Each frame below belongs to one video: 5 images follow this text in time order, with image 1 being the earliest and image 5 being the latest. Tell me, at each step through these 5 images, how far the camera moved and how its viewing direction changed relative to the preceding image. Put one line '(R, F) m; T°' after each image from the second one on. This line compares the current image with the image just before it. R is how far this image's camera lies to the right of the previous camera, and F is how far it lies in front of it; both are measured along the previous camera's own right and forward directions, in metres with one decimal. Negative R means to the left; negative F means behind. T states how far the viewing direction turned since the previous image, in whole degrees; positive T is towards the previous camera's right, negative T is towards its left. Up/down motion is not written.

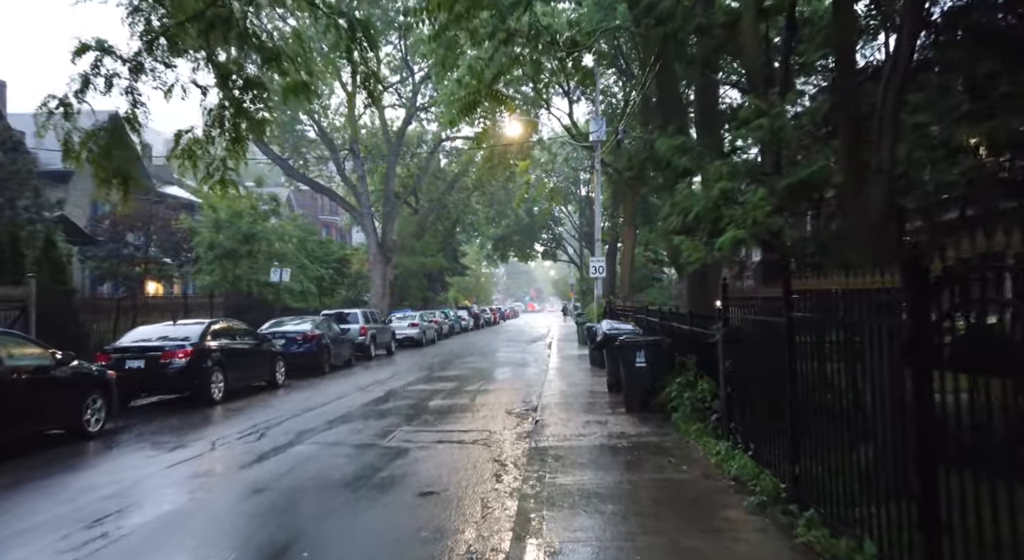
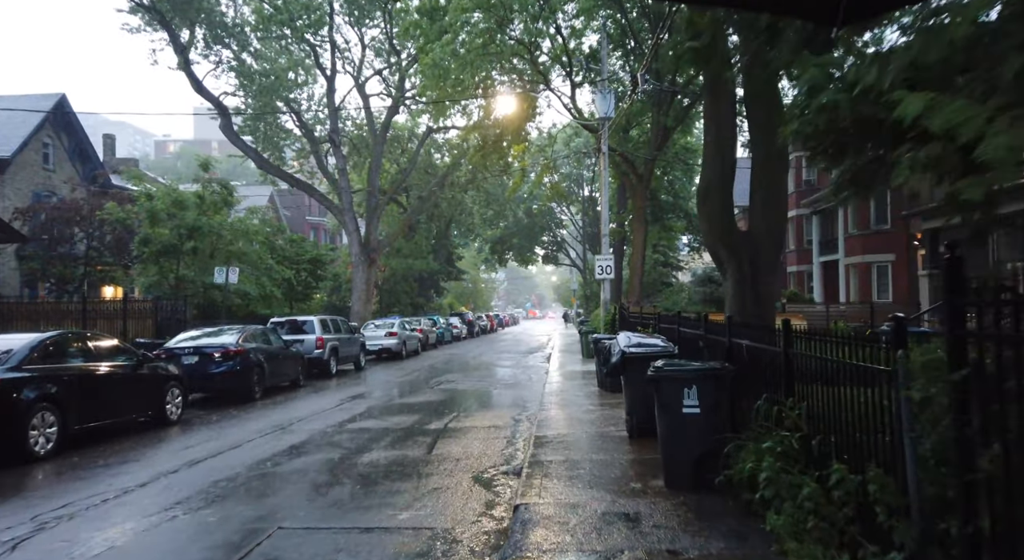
(+0.3, +4.1) m; 0°
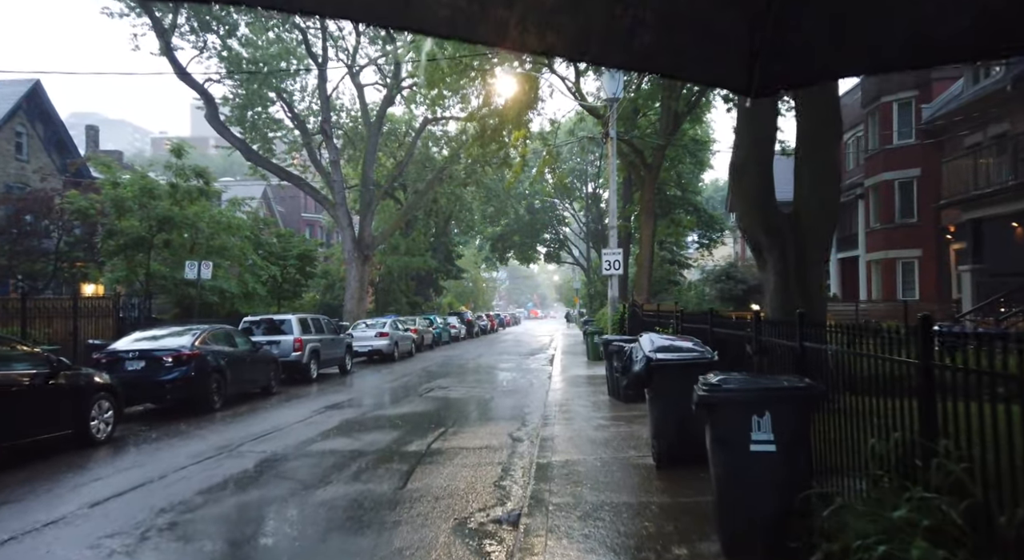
(+0.1, +1.9) m; 0°
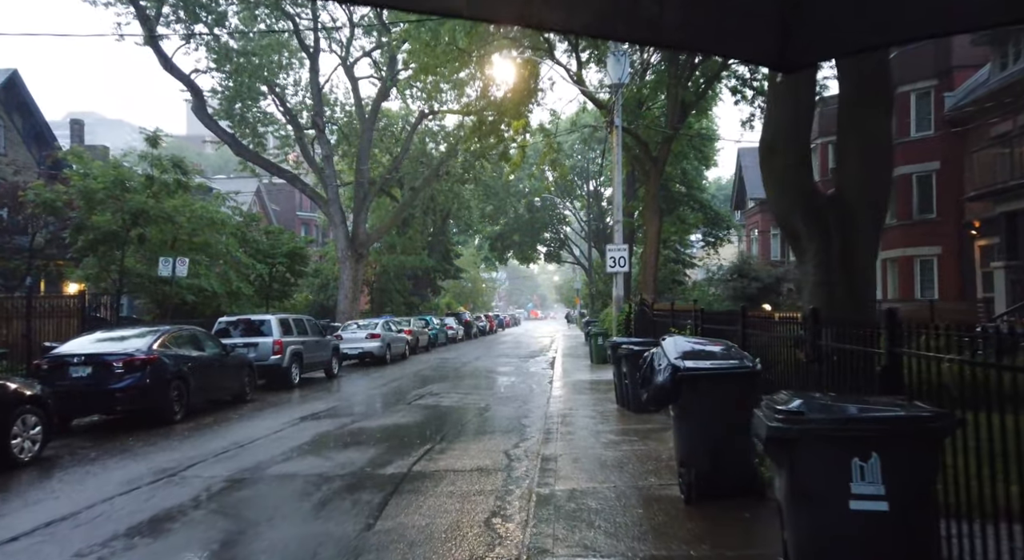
(0.0, +1.3) m; 0°
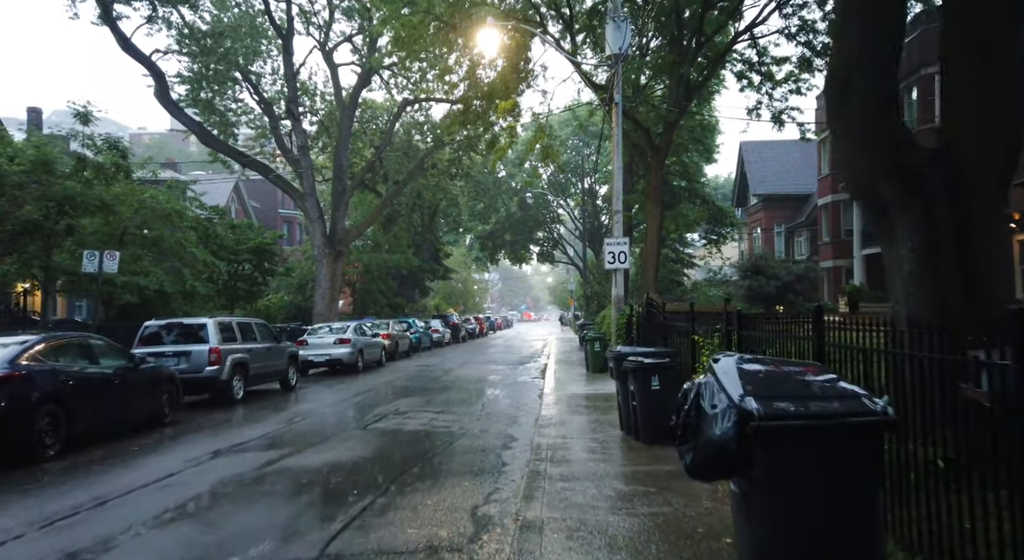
(+0.2, +2.5) m; +1°
